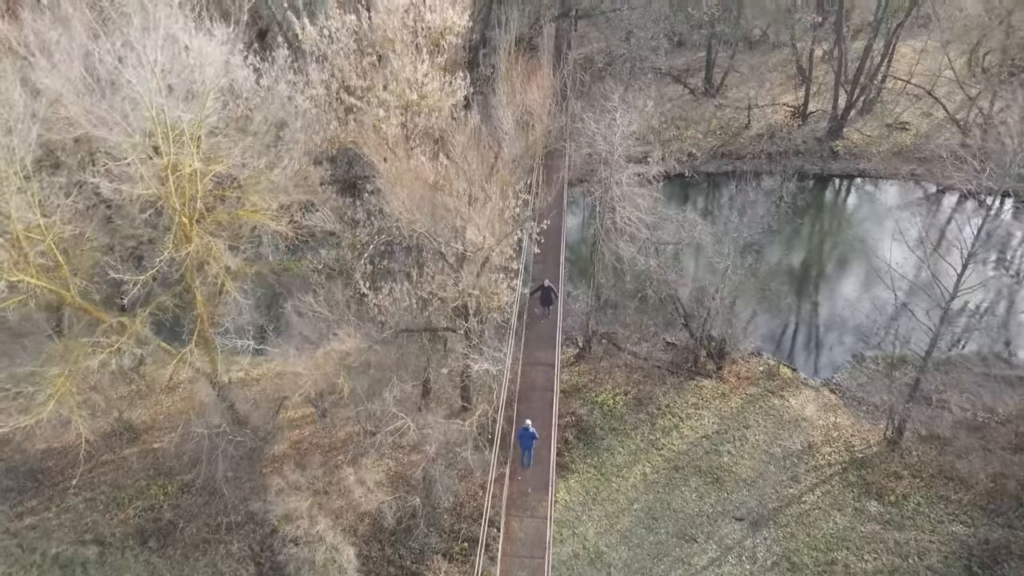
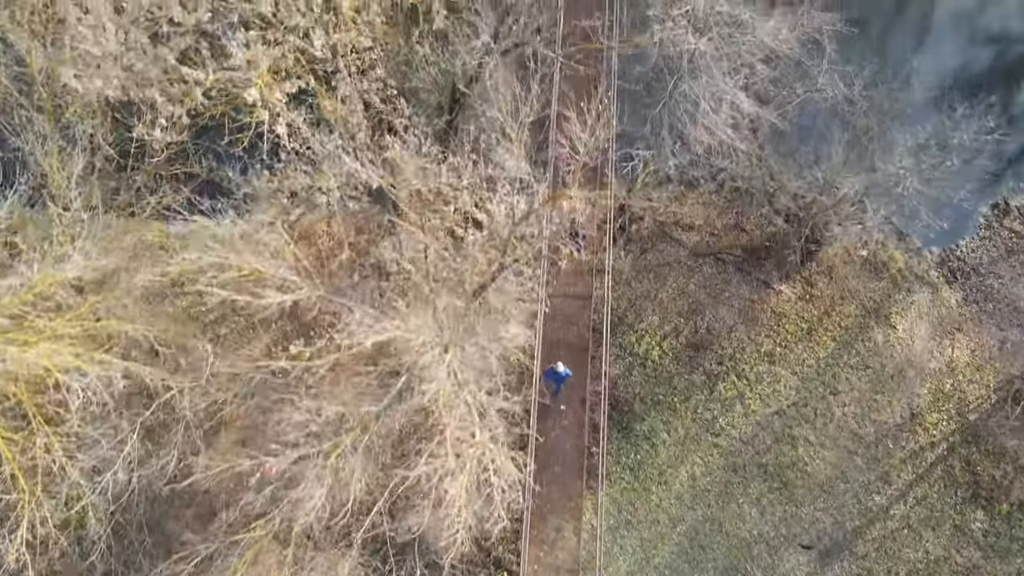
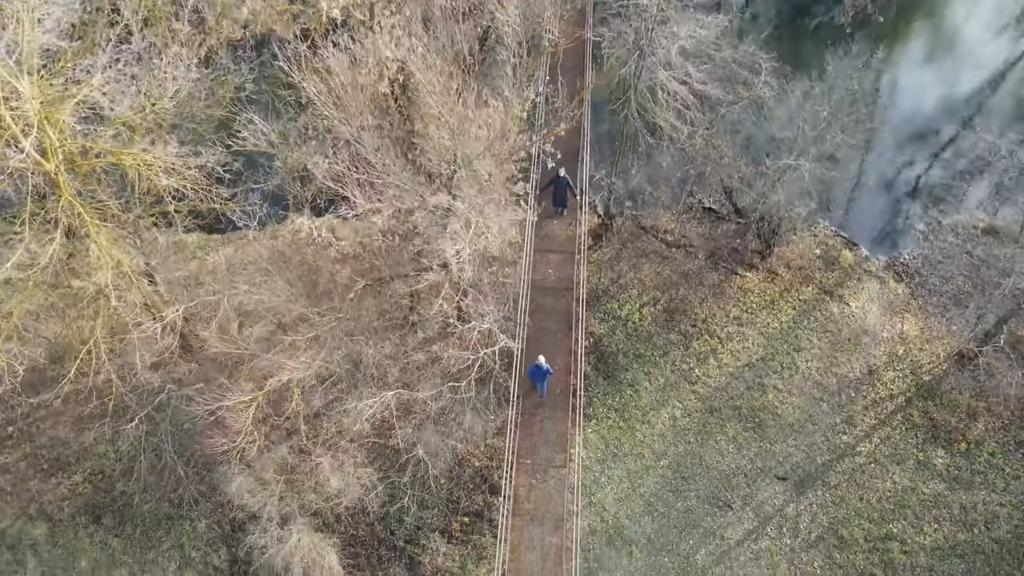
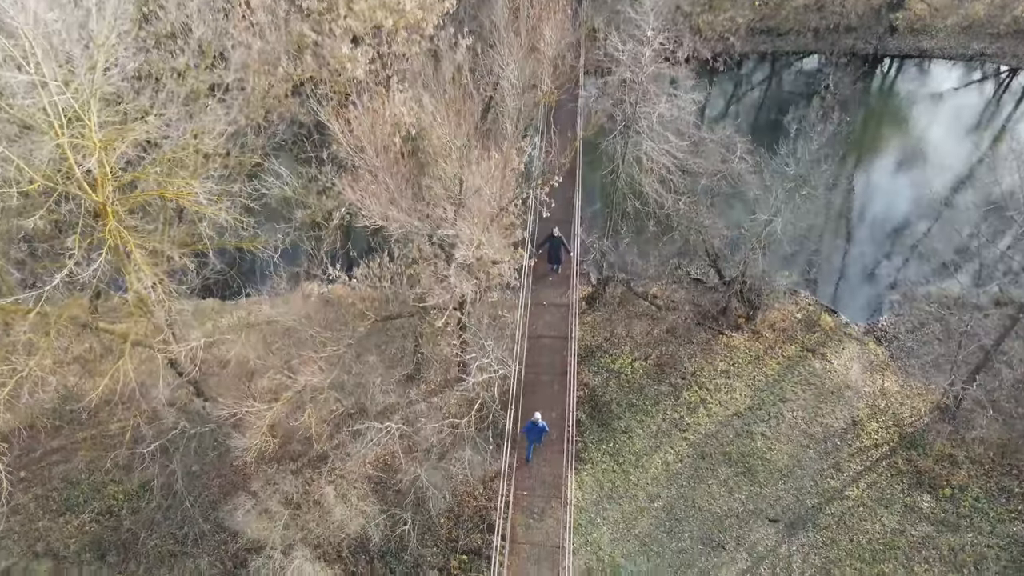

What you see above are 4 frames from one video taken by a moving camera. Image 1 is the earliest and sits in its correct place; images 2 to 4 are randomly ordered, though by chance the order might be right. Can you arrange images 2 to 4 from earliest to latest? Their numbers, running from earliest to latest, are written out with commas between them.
4, 3, 2
